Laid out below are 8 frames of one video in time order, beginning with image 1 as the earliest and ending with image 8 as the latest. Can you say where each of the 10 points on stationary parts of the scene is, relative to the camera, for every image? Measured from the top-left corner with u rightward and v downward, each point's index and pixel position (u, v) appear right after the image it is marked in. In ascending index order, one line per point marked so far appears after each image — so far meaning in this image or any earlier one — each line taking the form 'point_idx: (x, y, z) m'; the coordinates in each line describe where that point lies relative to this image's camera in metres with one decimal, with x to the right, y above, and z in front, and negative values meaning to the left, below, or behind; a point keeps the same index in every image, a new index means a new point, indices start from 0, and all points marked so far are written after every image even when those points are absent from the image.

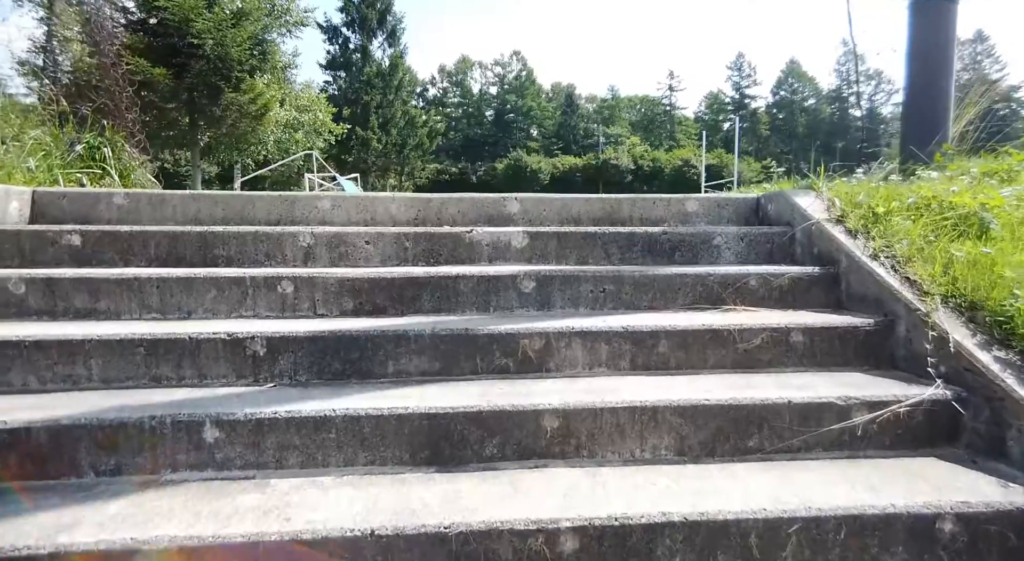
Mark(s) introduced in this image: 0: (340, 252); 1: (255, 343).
0: (-1.1, +0.2, +4.0) m
1: (-1.2, -0.3, +3.0) m
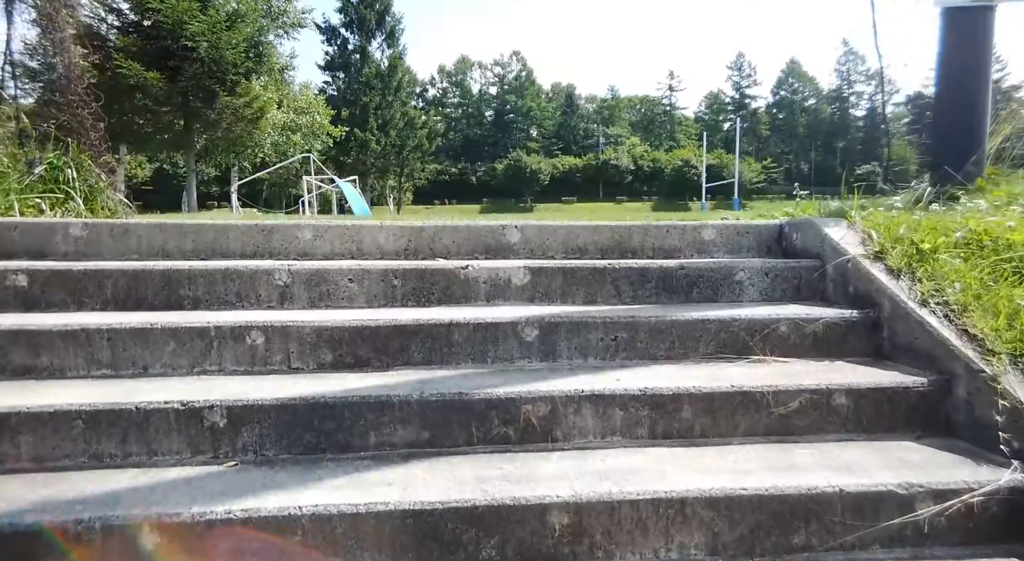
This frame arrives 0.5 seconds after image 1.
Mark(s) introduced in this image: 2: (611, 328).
0: (-1.1, -0.1, +3.6) m
1: (-1.2, -0.5, +2.5) m
2: (+0.5, -0.3, +3.2) m
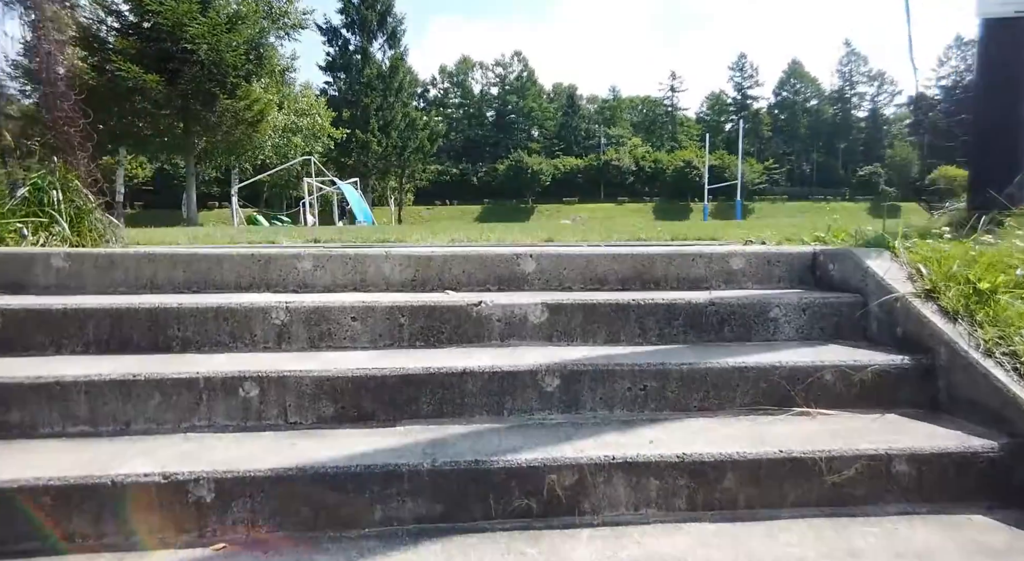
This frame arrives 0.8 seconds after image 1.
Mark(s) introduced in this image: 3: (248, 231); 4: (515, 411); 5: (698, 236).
0: (-1.0, -0.3, +3.3) m
1: (-1.1, -0.7, +2.2) m
2: (+0.6, -0.5, +3.0) m
3: (-3.2, +0.6, +7.7) m
4: (0.0, -0.6, +2.9) m
5: (+2.2, +0.5, +7.1) m
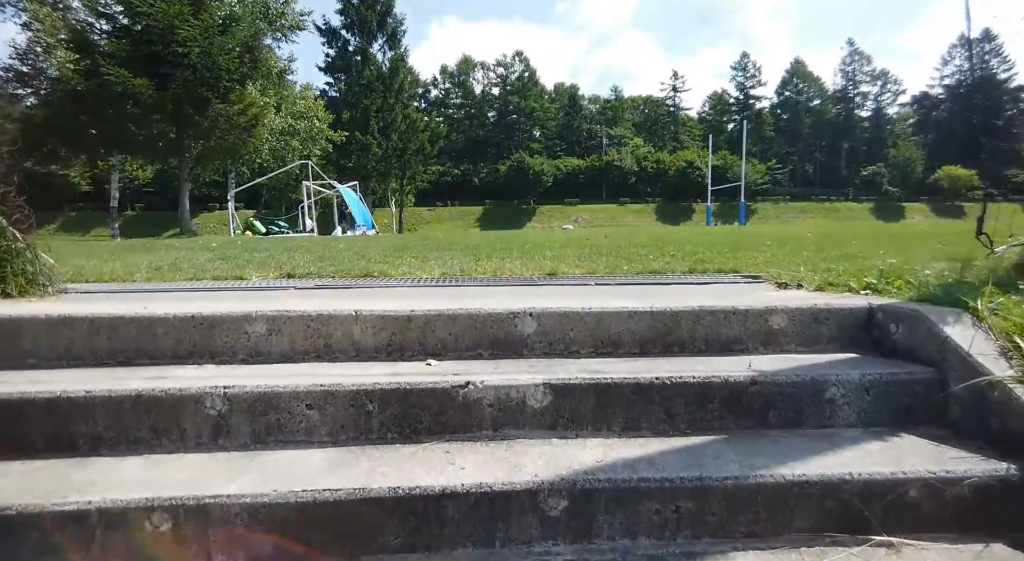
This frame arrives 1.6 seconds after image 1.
0: (-1.0, -0.6, +2.7) m
1: (-1.2, -1.1, +1.6) m
2: (+0.6, -0.8, +2.3) m
3: (-3.3, +0.3, +7.0) m
4: (0.0, -0.9, +2.3) m
5: (+2.2, +0.2, +6.4) m
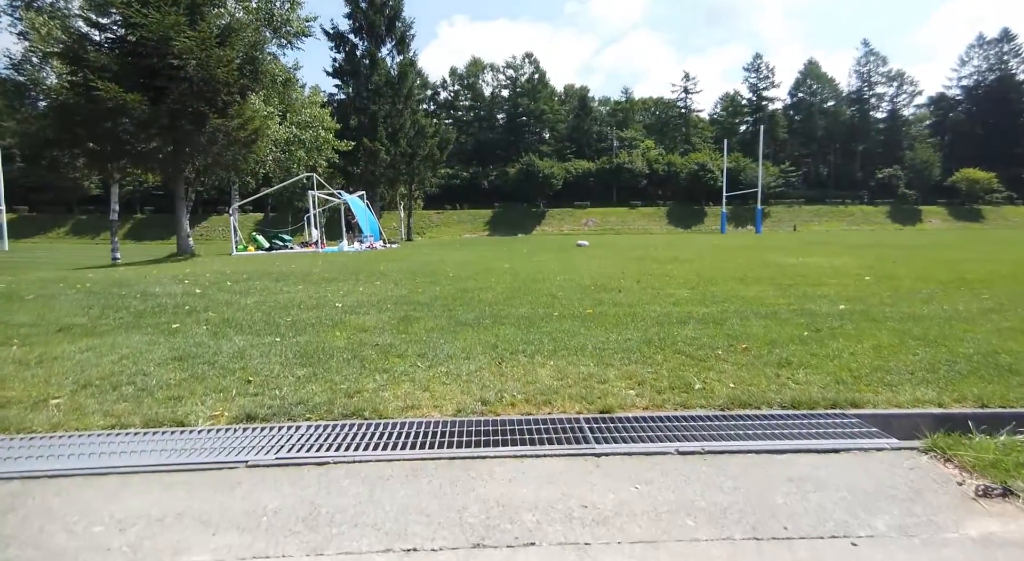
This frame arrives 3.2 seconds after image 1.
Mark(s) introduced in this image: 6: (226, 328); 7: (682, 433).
0: (-0.8, -1.5, +1.2) m
1: (-0.9, -2.0, +0.1) m
2: (+0.8, -1.7, +0.8) m
3: (-3.0, -0.6, +5.6) m
4: (+0.2, -1.8, +0.8) m
5: (+2.5, -0.8, +4.9) m
6: (-3.2, -0.5, +6.9) m
7: (+1.0, -0.9, +3.8) m
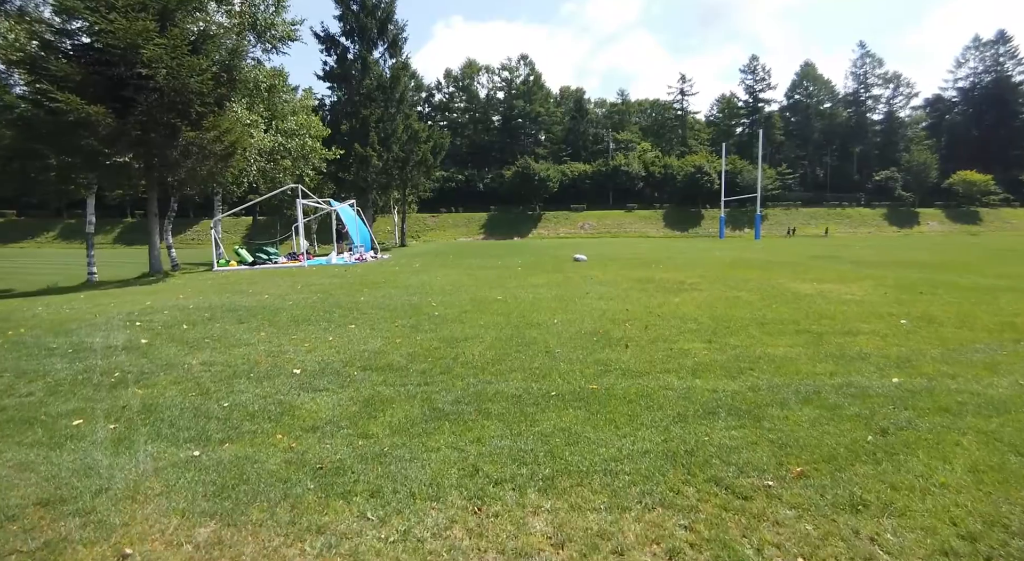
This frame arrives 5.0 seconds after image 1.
0: (-0.9, -2.2, -0.2) m
1: (-1.0, -2.7, -1.3) m
2: (+0.7, -2.4, -0.6) m
3: (-3.1, -1.4, +4.2) m
4: (+0.1, -2.6, -0.6) m
5: (+2.3, -1.5, +3.5) m
6: (-3.3, -1.3, +5.5) m
7: (+0.9, -1.6, +2.4) m
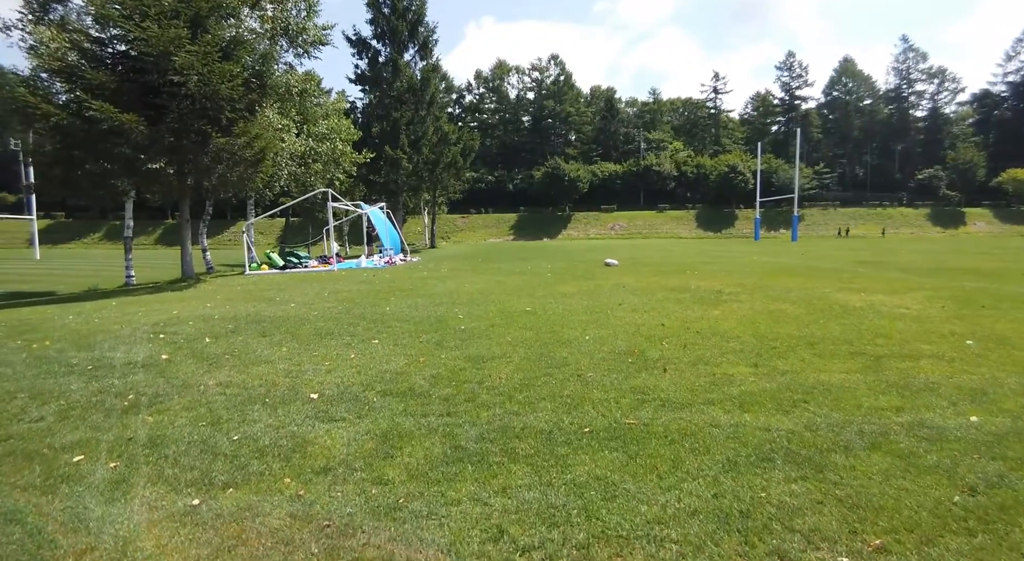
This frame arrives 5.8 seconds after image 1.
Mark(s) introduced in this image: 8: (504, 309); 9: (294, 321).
0: (-0.9, -2.5, -0.7) m
1: (-1.1, -3.0, -1.7) m
2: (+0.7, -2.7, -1.1) m
3: (-2.9, -1.6, +3.8) m
4: (+0.1, -2.8, -1.1) m
5: (+2.5, -1.7, +2.9) m
6: (-3.0, -1.5, +5.1) m
7: (+1.0, -1.9, +1.8) m
8: (-0.2, -0.6, +14.1) m
9: (-4.6, -0.8, +13.1) m
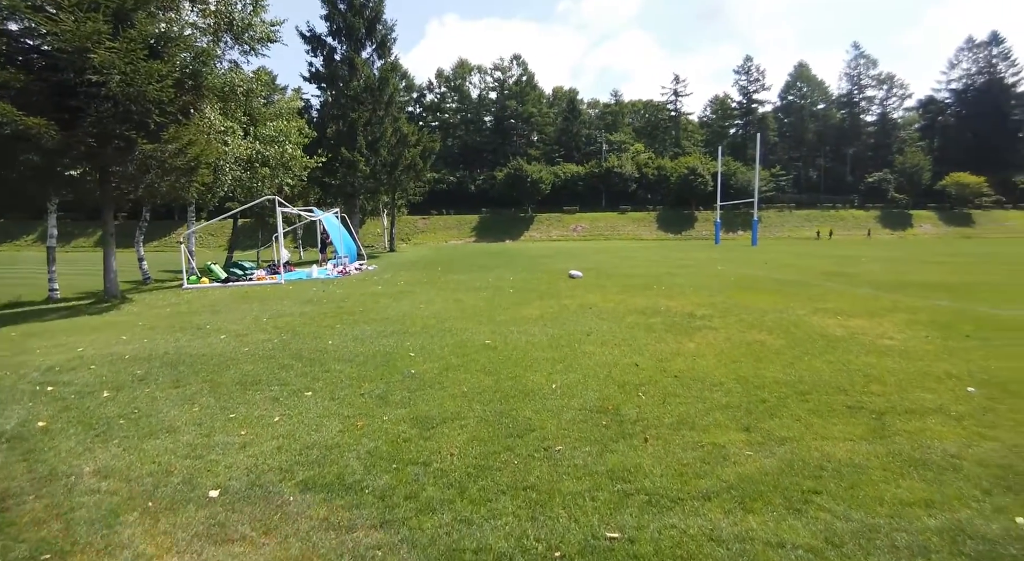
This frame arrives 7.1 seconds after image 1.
0: (-0.9, -3.1, -2.1) m
1: (-1.0, -3.6, -3.1) m
2: (+0.7, -3.3, -2.4) m
3: (-3.1, -2.3, +2.3) m
4: (+0.1, -3.4, -2.5) m
5: (+2.3, -2.3, +1.7) m
6: (-3.4, -2.1, +3.6) m
7: (+0.9, -2.5, +0.5) m
8: (-1.0, -1.3, +12.7) m
9: (-5.4, -1.5, +11.4) m
